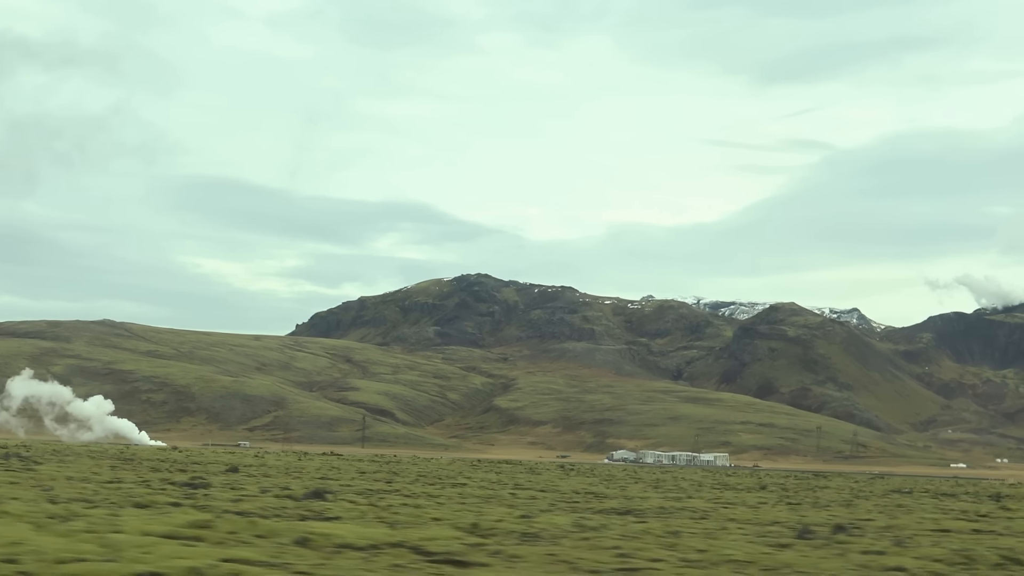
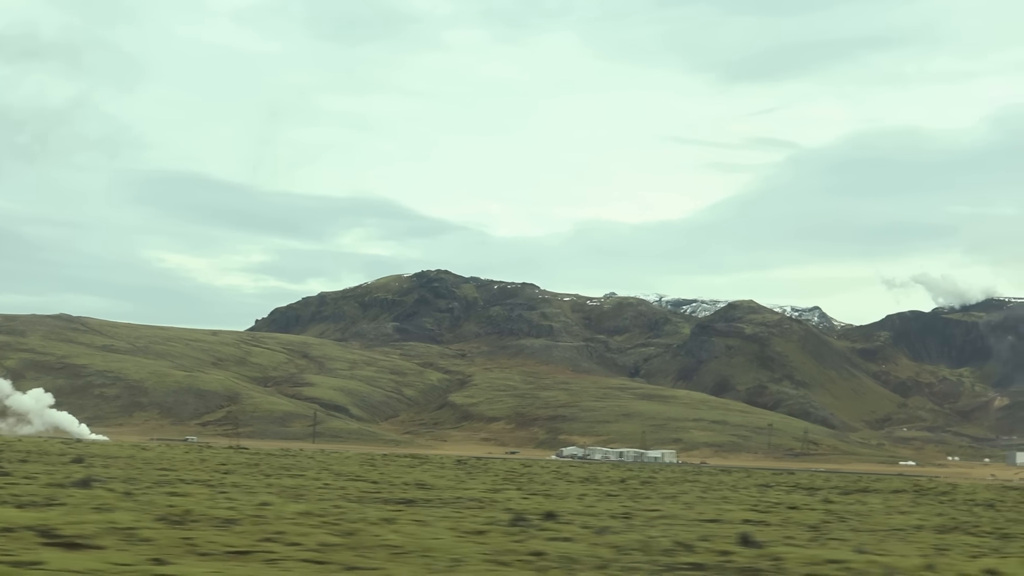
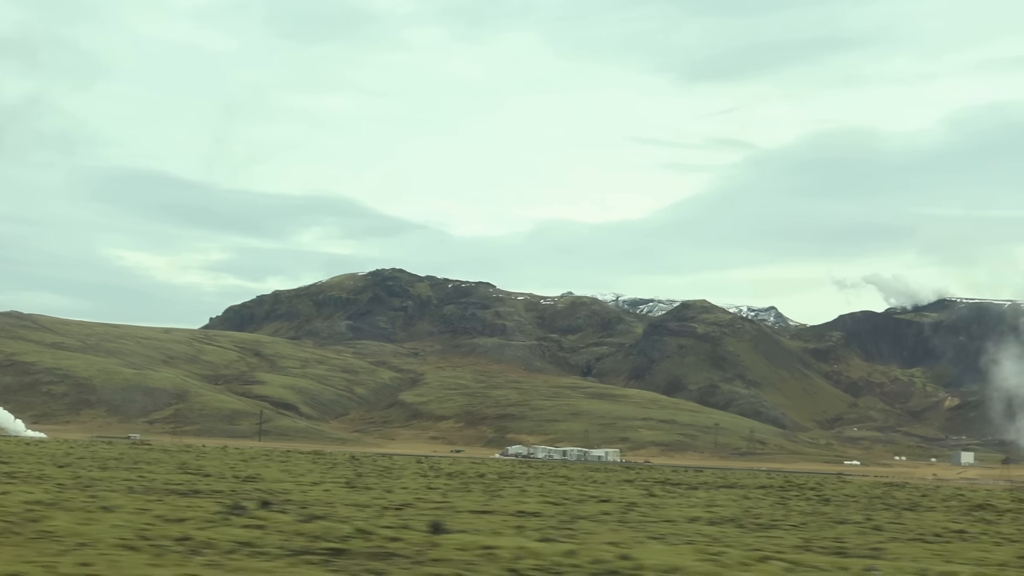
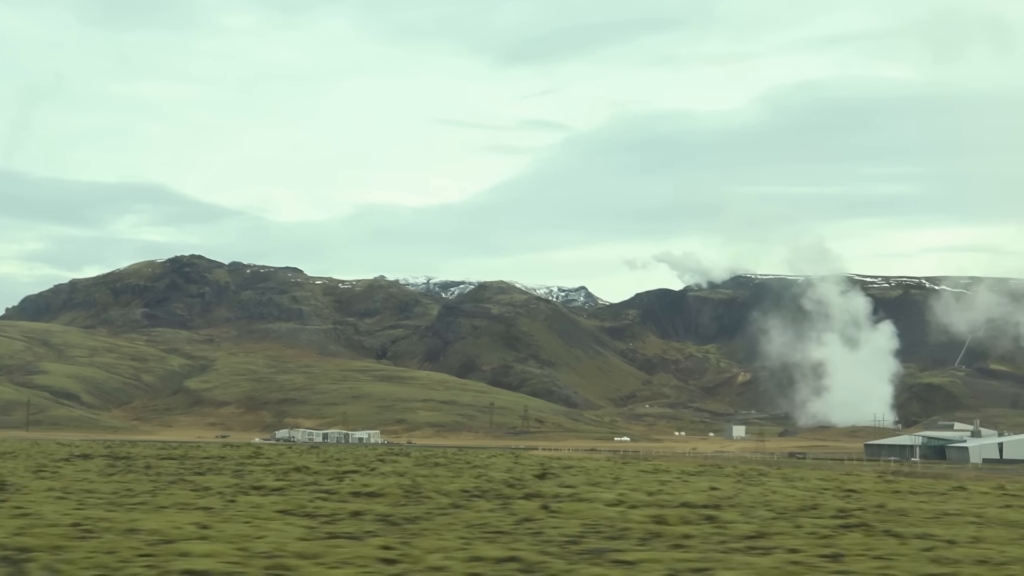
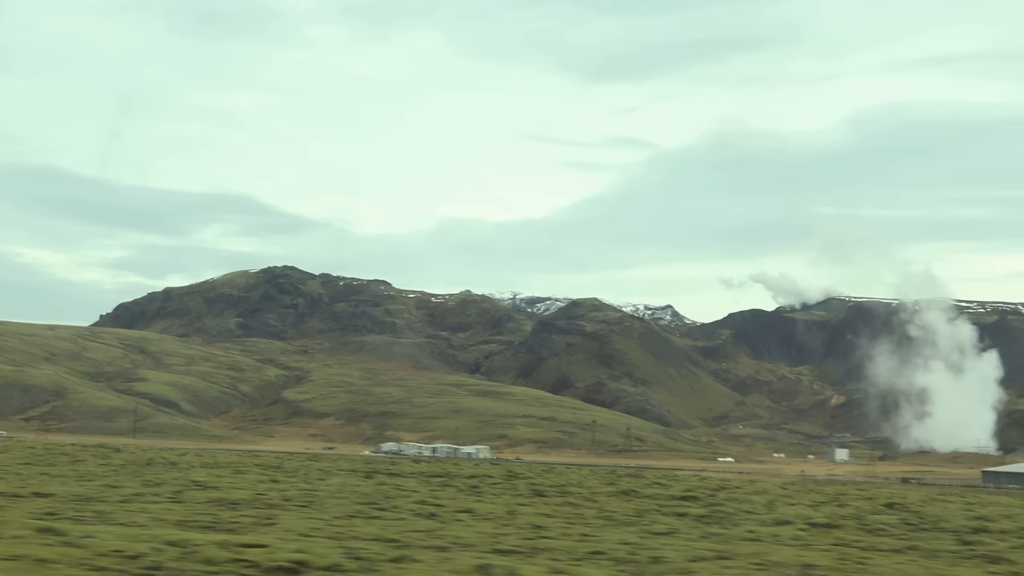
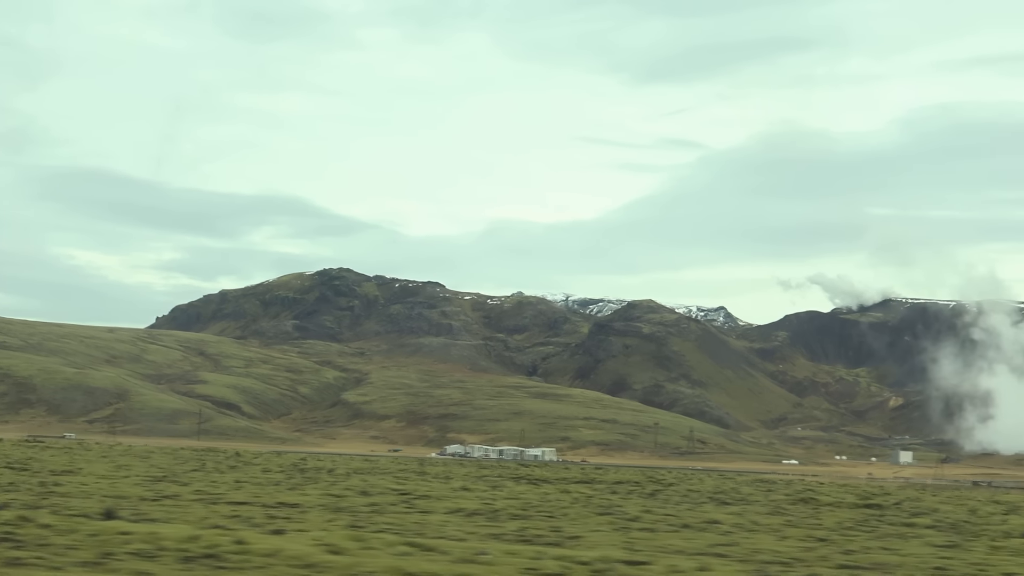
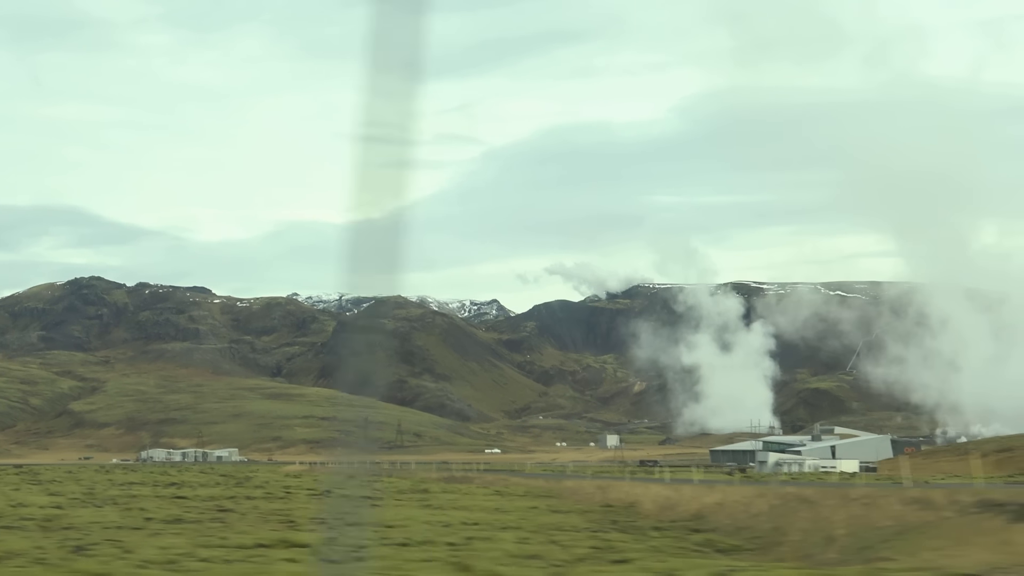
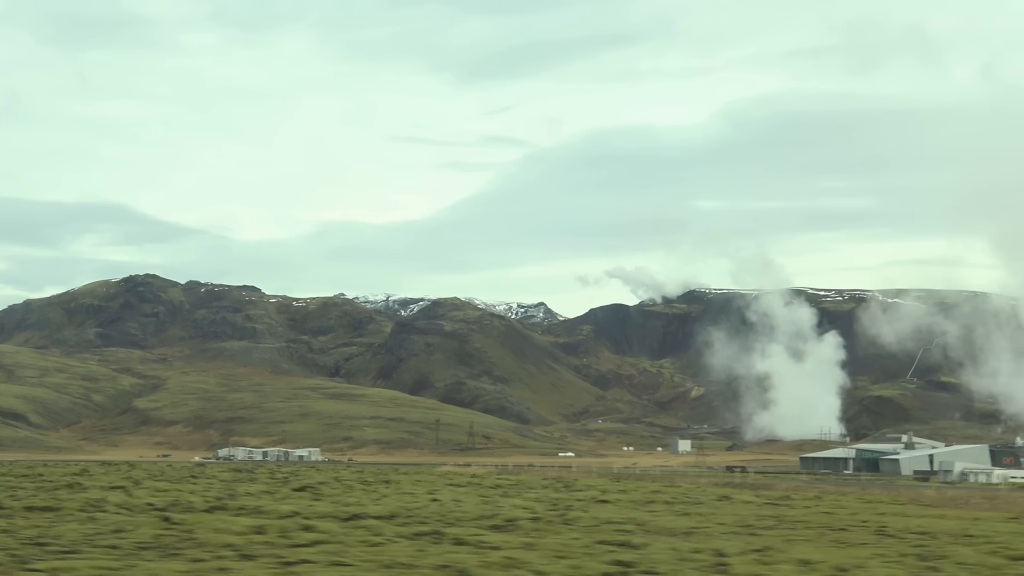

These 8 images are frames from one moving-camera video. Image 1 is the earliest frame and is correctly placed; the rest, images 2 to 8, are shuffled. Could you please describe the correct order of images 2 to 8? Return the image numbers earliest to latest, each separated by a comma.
2, 3, 6, 5, 4, 8, 7
